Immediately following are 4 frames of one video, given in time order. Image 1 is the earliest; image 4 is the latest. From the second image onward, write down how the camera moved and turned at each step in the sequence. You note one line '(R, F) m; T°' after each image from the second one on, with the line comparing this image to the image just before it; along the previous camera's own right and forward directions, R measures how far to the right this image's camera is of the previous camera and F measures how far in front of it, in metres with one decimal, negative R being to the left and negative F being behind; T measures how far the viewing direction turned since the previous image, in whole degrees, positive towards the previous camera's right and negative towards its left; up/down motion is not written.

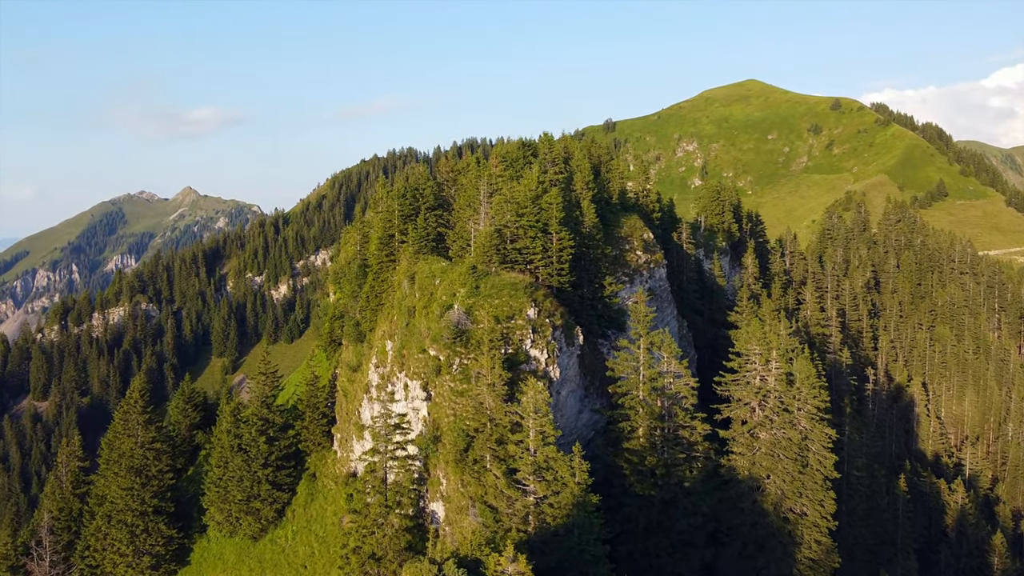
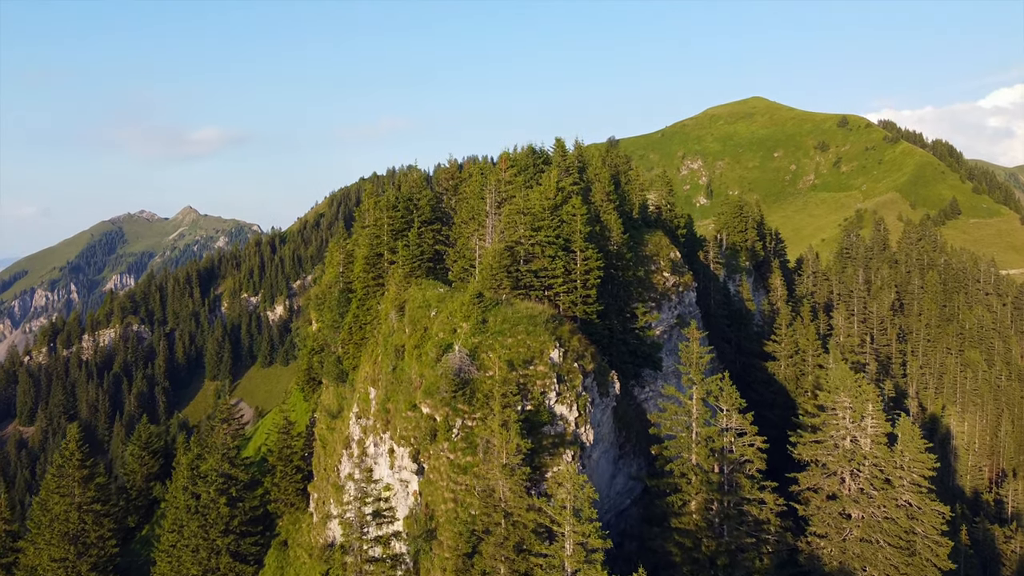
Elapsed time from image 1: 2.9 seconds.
(-1.1, +10.4) m; 0°
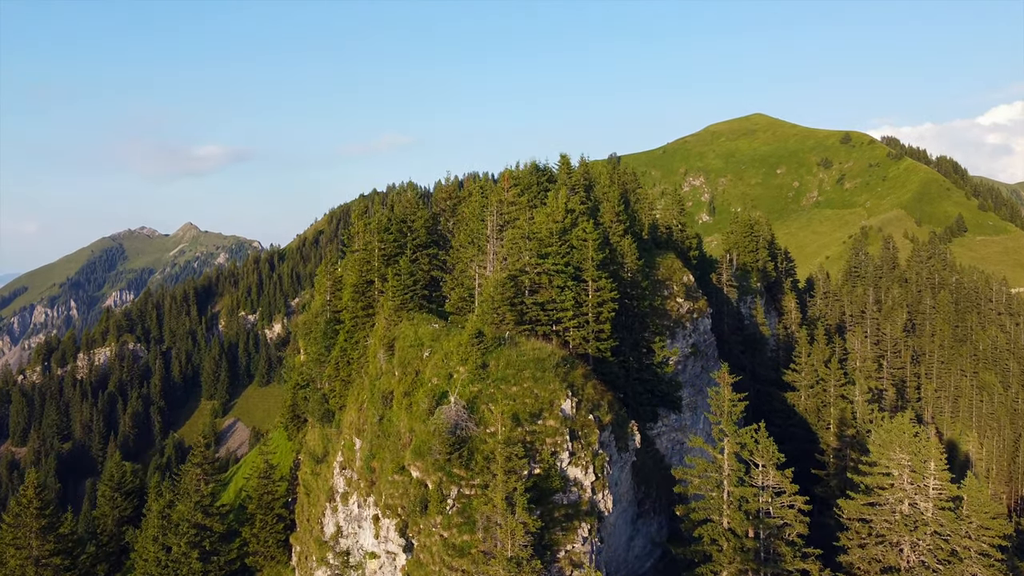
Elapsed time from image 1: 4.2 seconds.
(-0.2, +4.6) m; 0°
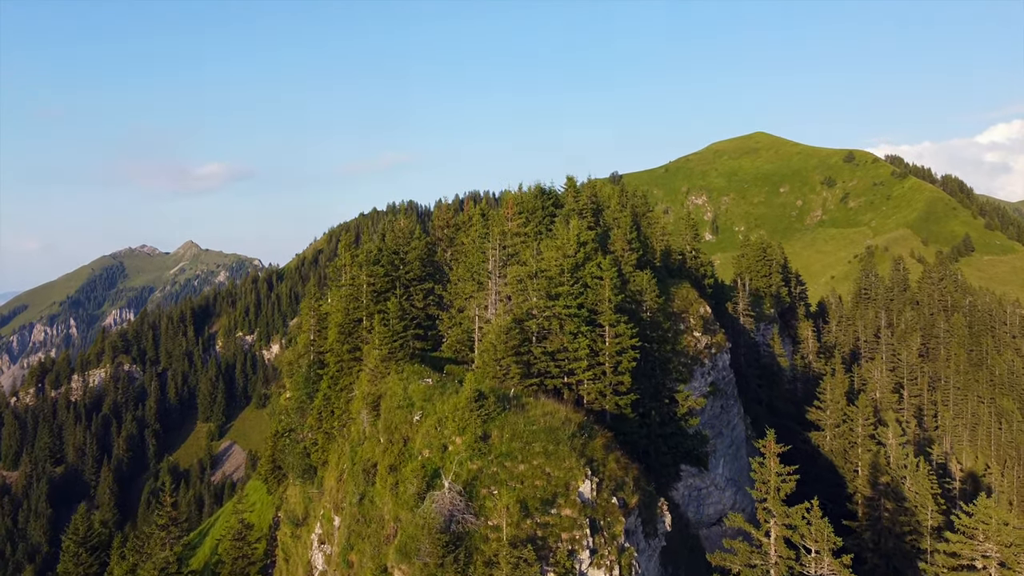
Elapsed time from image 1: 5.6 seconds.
(-0.3, +4.9) m; 0°
